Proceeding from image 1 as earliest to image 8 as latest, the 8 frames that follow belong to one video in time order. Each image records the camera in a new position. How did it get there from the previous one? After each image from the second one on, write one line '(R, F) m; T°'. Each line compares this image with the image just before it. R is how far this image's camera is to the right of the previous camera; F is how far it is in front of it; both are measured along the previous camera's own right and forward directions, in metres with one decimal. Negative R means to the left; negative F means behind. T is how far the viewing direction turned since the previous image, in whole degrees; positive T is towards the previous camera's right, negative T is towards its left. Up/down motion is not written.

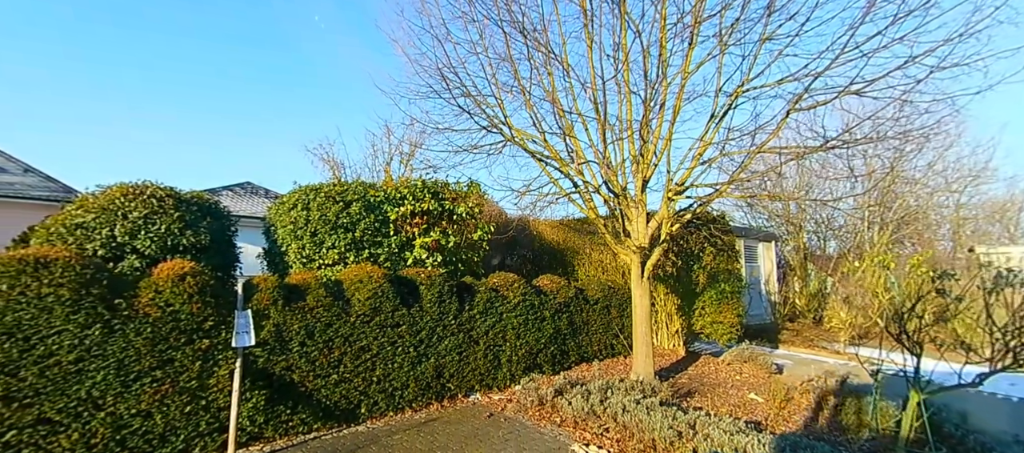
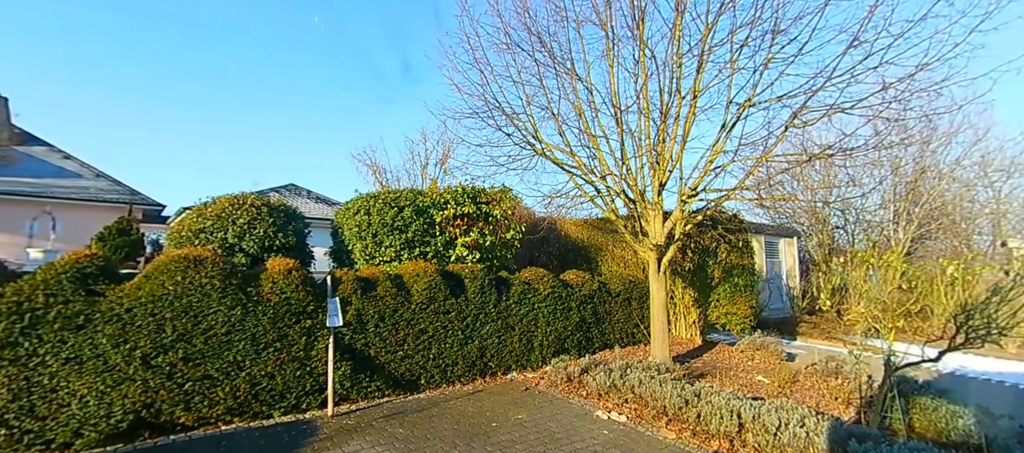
(-0.1, -1.0) m; -2°
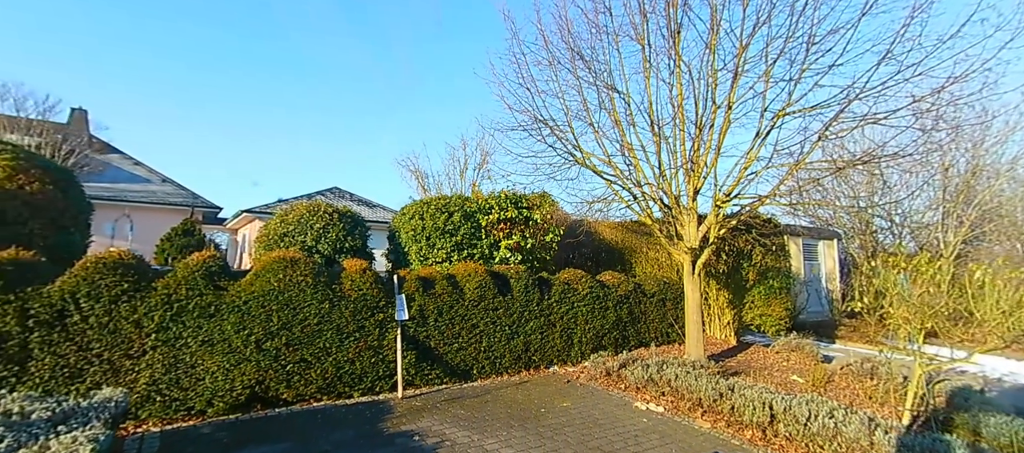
(-0.2, -0.6) m; -4°
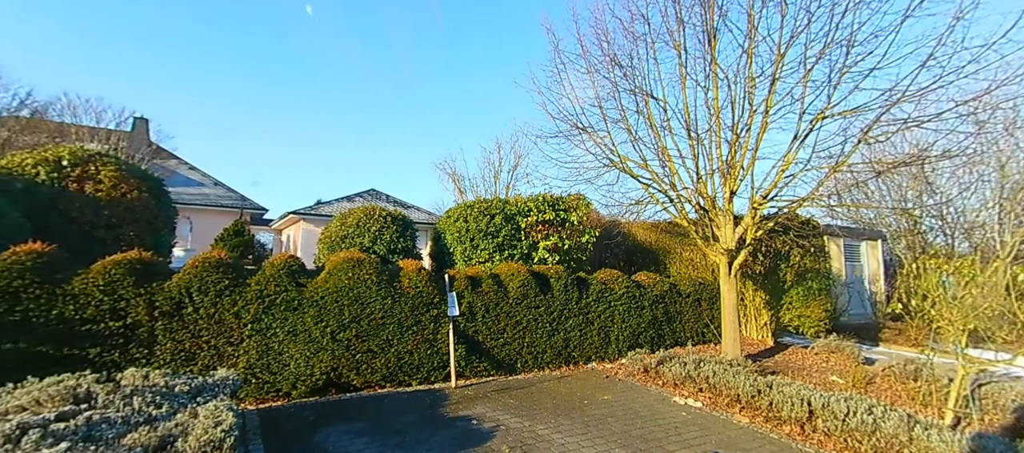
(-0.2, -0.4) m; -3°
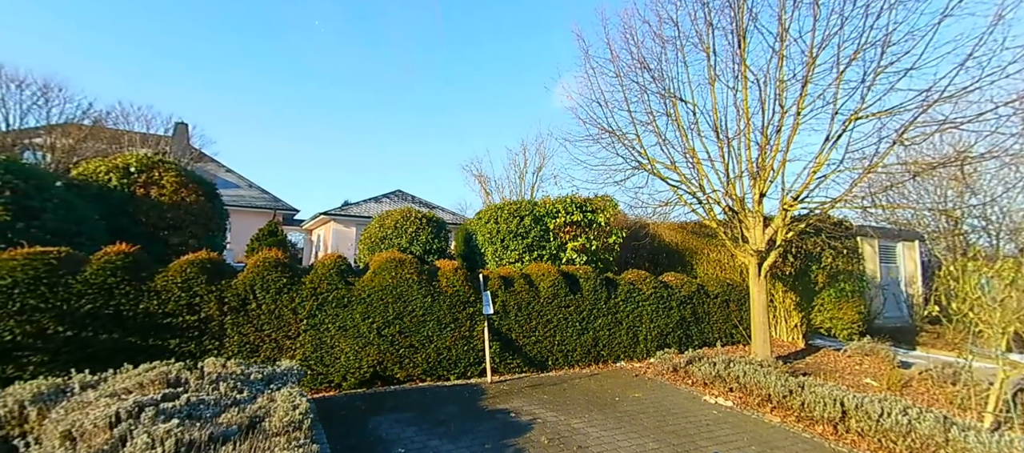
(-0.1, -0.2) m; -3°
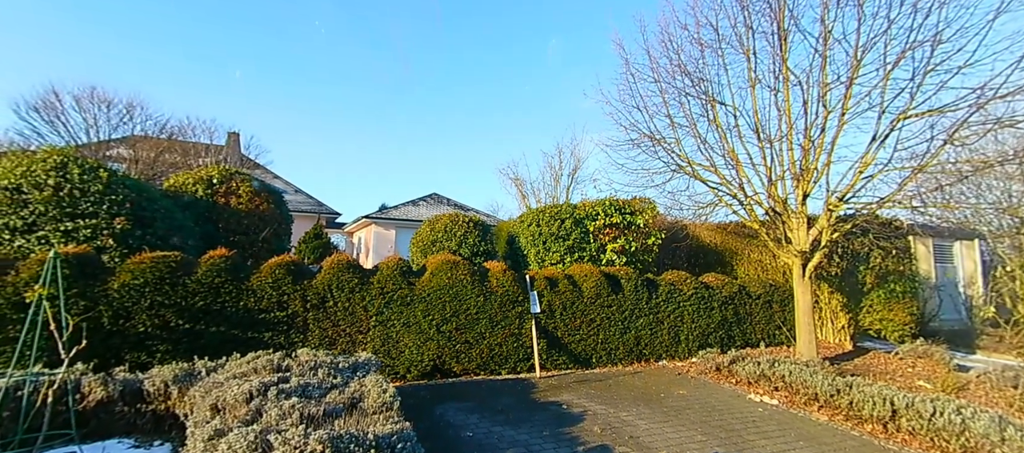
(-0.2, -0.3) m; -4°
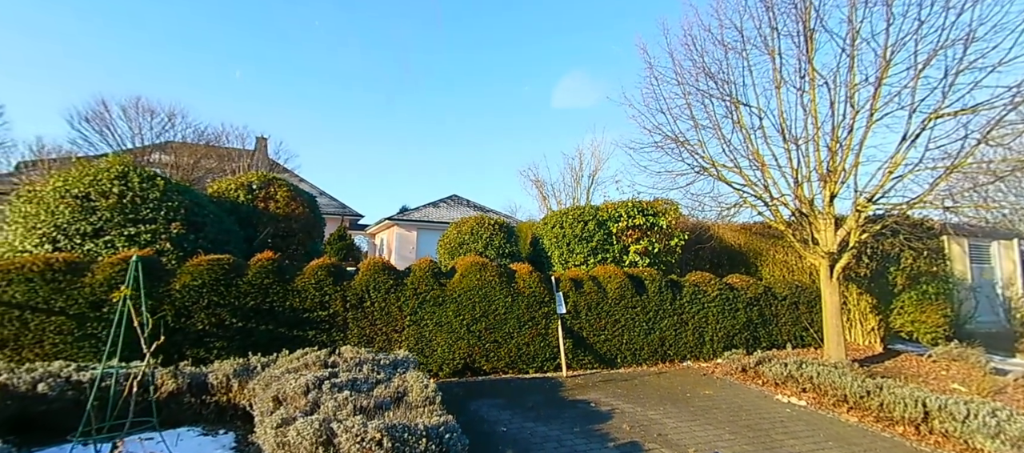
(-0.1, -0.2) m; -2°
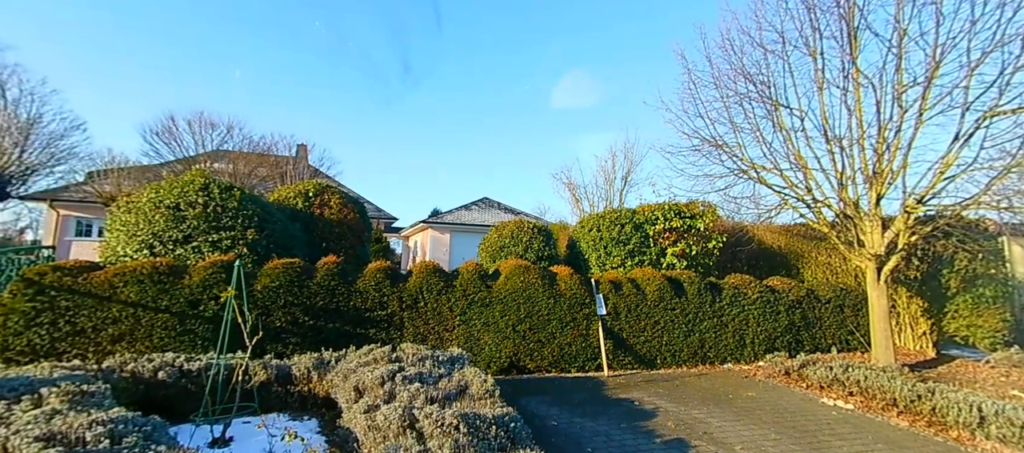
(-0.1, -0.2) m; -4°
